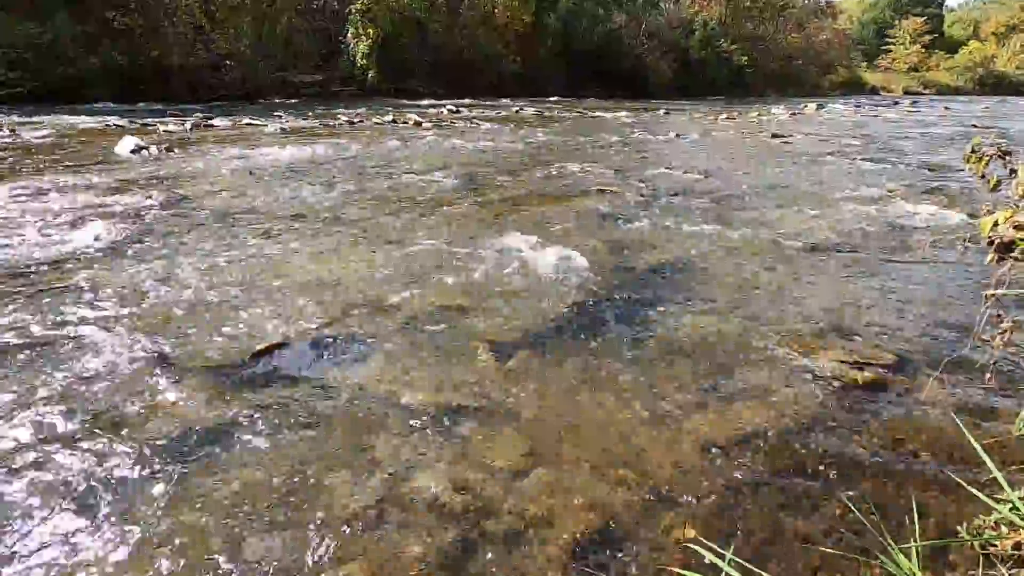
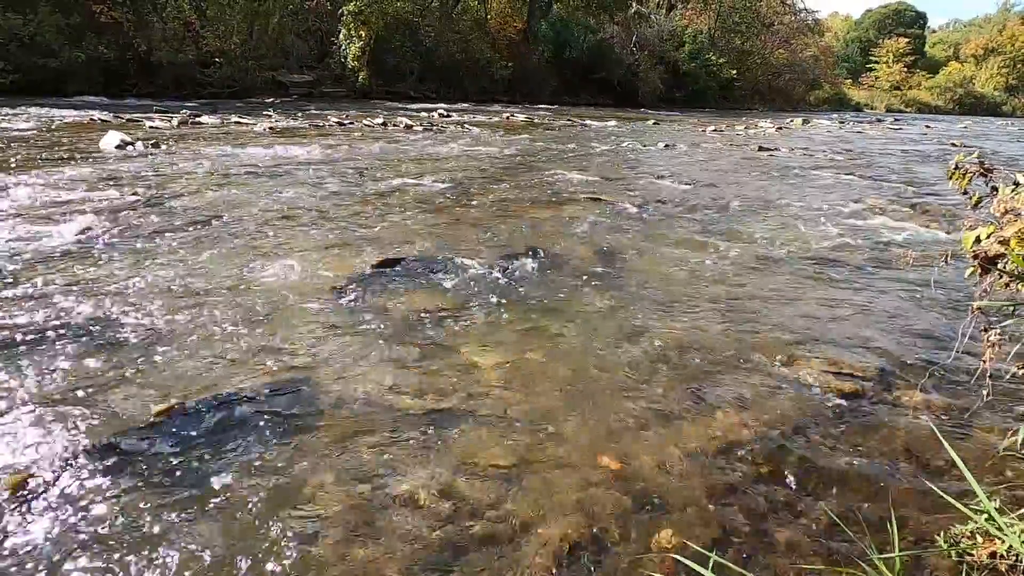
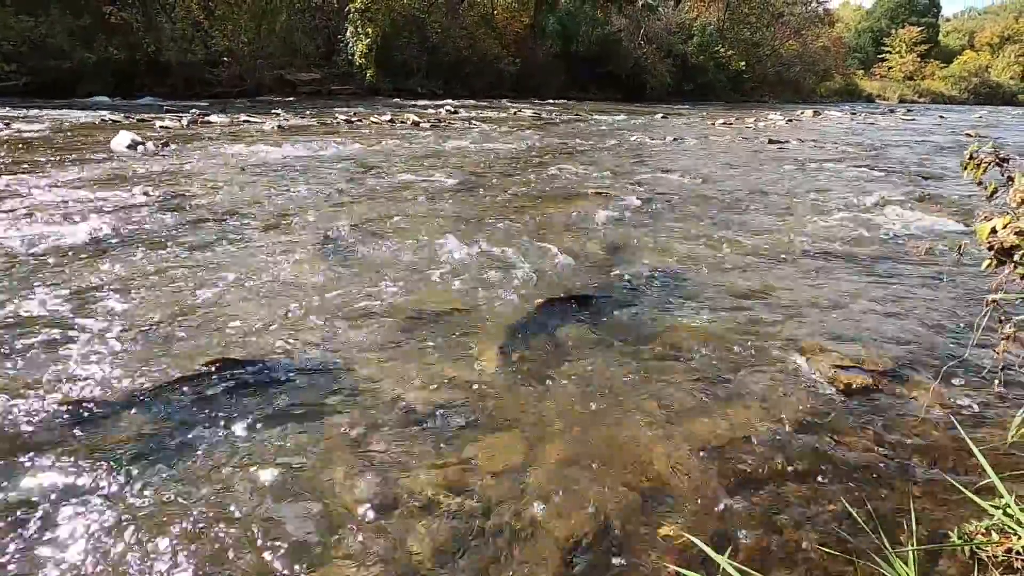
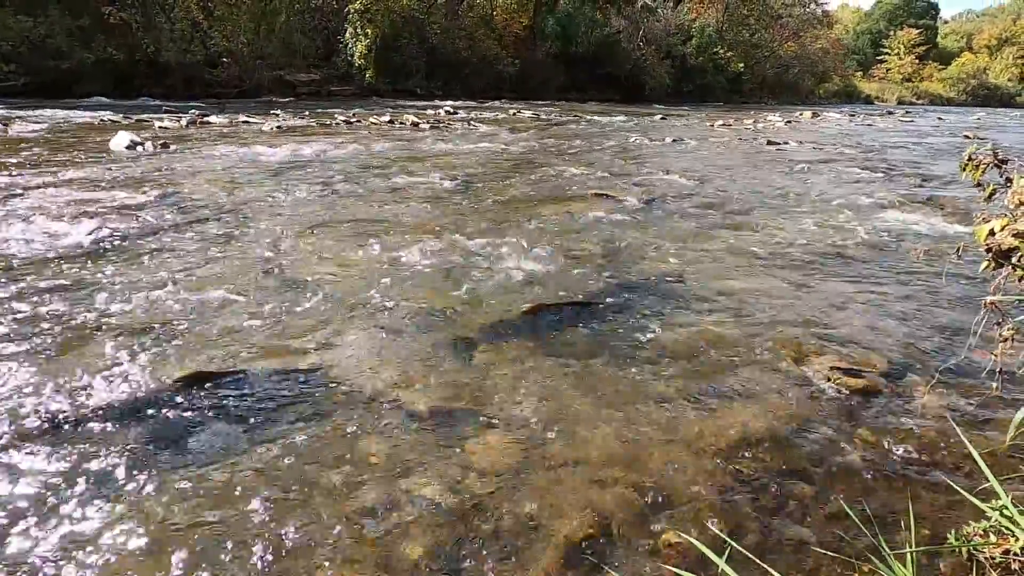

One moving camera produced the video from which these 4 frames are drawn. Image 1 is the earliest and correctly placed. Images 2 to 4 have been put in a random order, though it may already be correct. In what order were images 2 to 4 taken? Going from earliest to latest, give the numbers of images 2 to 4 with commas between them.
3, 4, 2
